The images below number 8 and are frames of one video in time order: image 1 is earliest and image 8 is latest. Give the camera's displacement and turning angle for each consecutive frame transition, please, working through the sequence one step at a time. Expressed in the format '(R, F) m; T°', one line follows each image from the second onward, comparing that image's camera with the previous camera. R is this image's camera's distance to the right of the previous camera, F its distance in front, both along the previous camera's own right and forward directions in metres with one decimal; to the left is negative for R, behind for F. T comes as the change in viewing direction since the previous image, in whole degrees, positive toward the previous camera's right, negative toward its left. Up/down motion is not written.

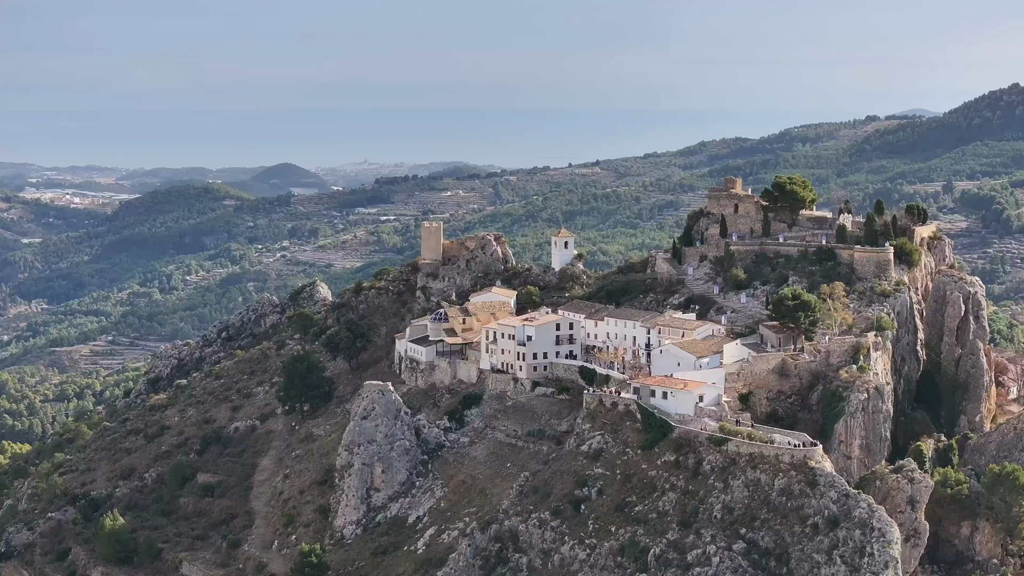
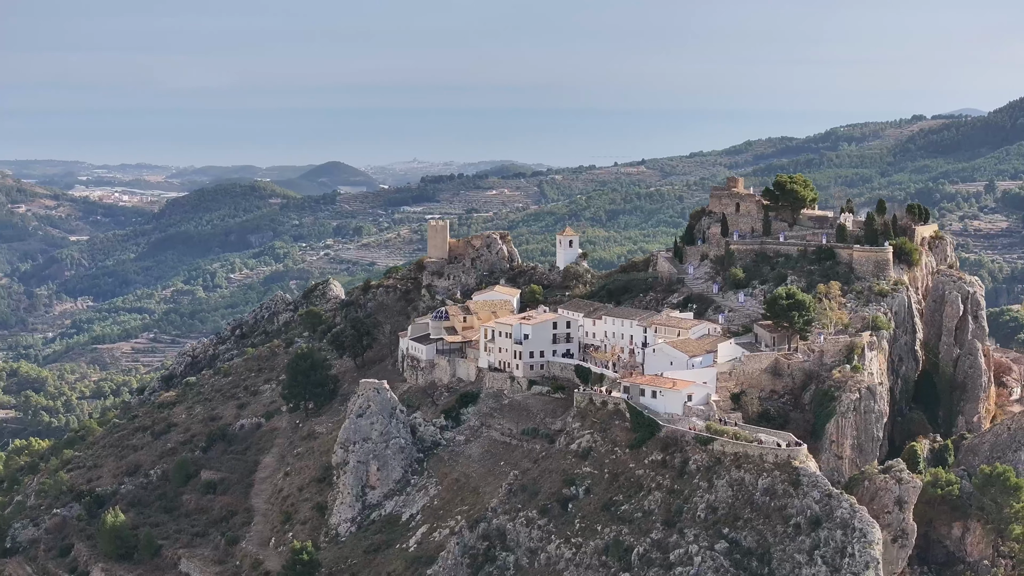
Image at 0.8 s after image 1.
(+0.8, +0.1) m; -1°
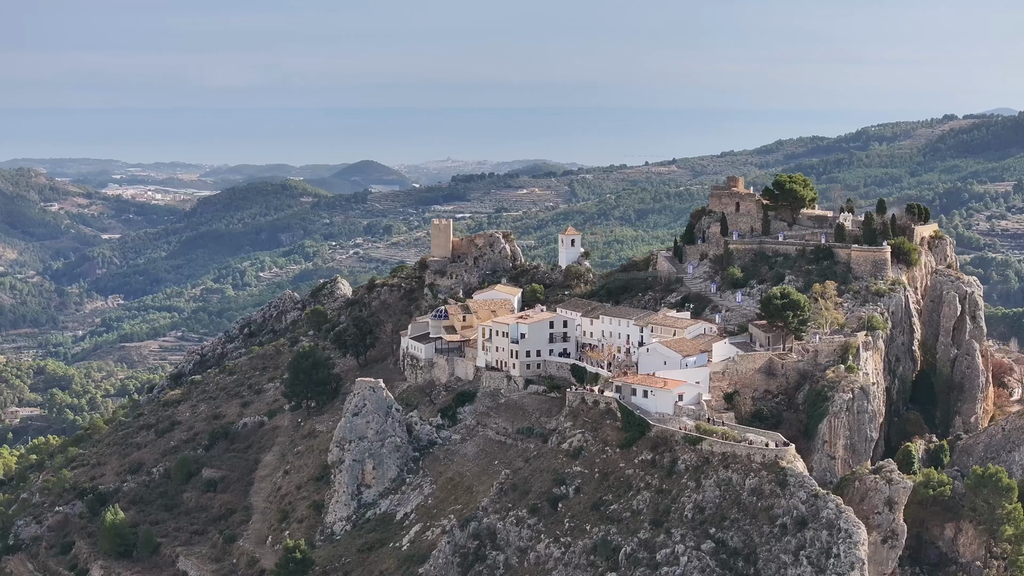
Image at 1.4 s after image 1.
(+0.6, 0.0) m; 0°
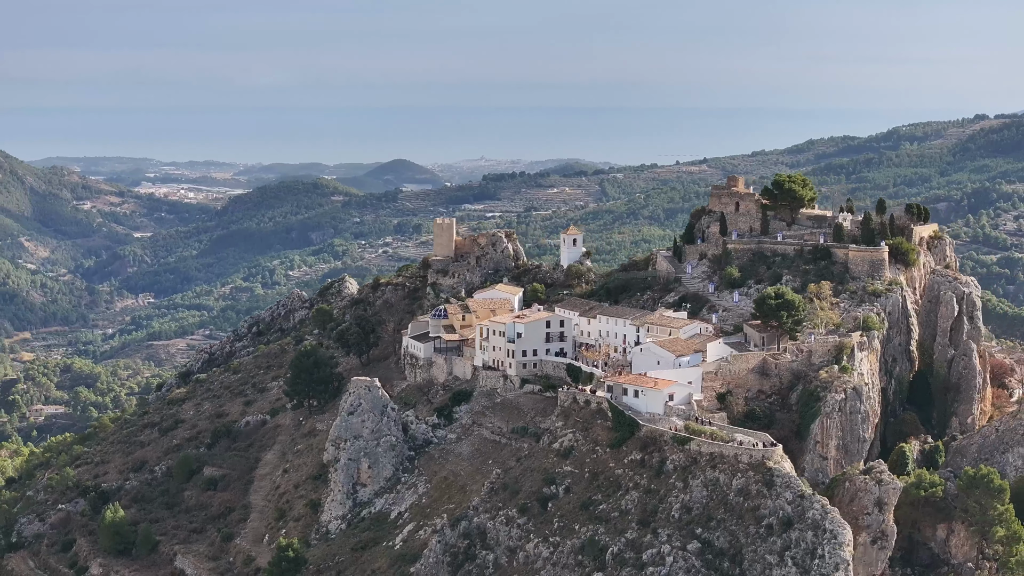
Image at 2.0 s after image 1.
(+0.6, 0.0) m; 0°
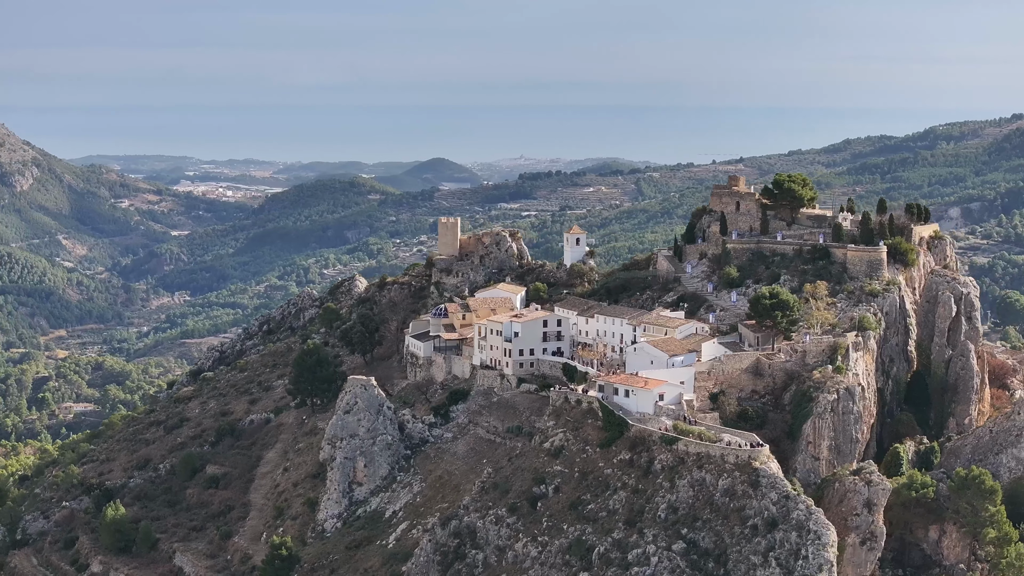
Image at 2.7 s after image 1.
(+0.7, 0.0) m; -1°
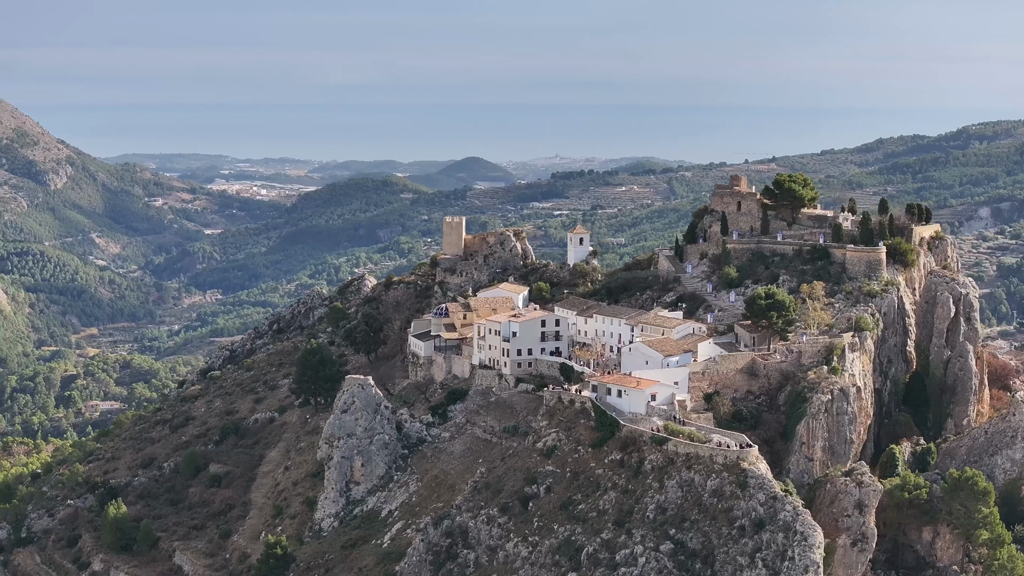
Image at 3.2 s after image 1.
(+0.6, 0.0) m; -1°
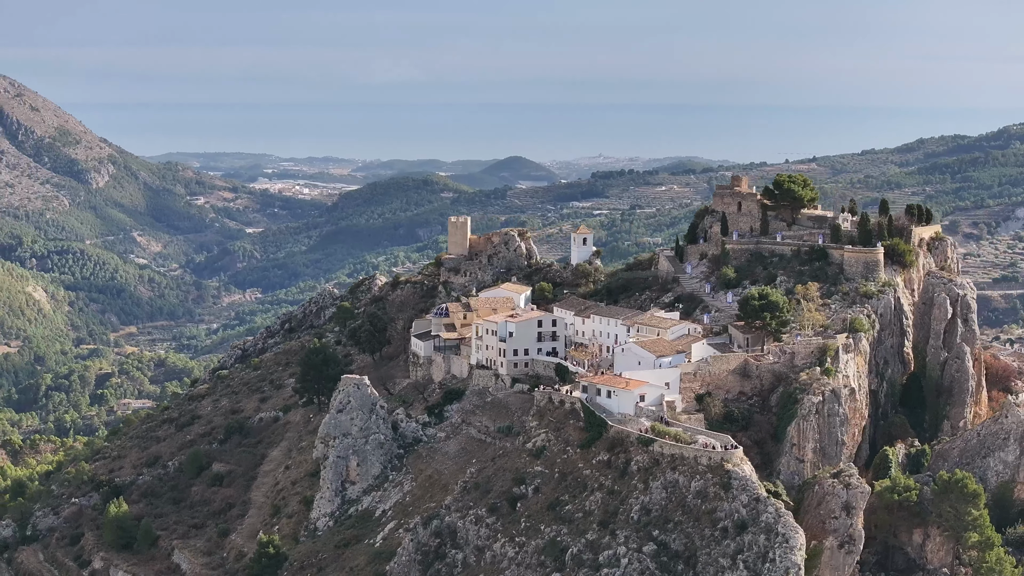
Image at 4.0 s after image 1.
(+0.7, 0.0) m; -1°
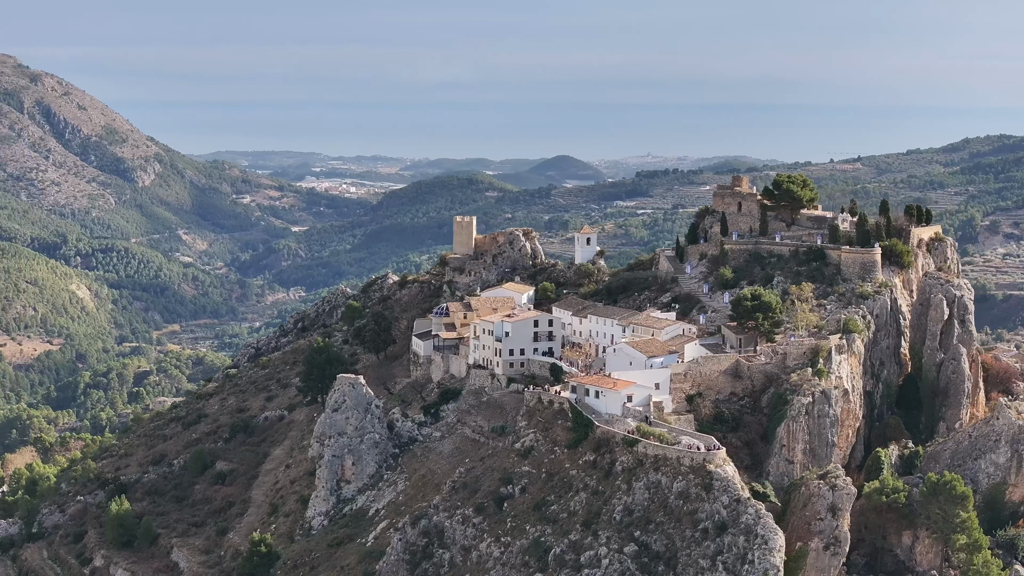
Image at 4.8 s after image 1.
(+0.8, 0.0) m; -1°
